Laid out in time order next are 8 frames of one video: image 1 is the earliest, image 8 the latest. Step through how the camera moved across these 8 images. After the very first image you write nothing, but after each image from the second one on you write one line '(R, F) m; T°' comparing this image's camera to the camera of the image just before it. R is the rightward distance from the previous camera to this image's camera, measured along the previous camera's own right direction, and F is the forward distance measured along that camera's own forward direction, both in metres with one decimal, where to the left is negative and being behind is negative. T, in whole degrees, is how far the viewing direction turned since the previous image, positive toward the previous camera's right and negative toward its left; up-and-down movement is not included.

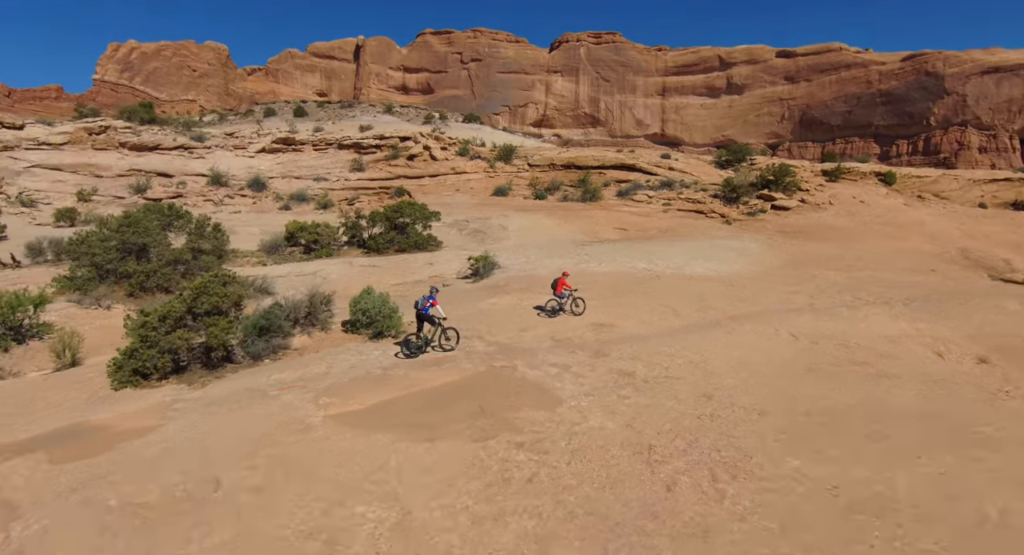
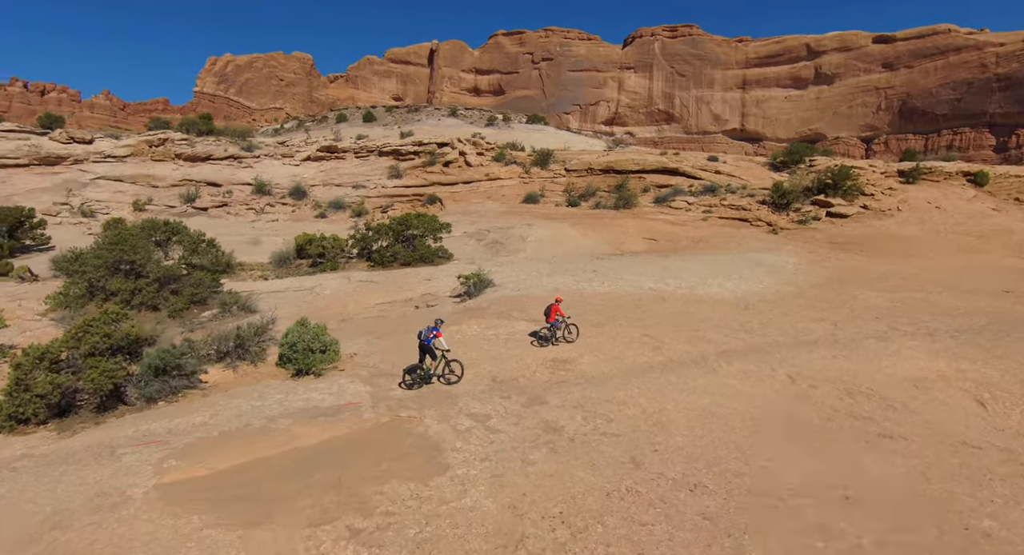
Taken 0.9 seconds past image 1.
(+2.3, +1.1) m; -6°
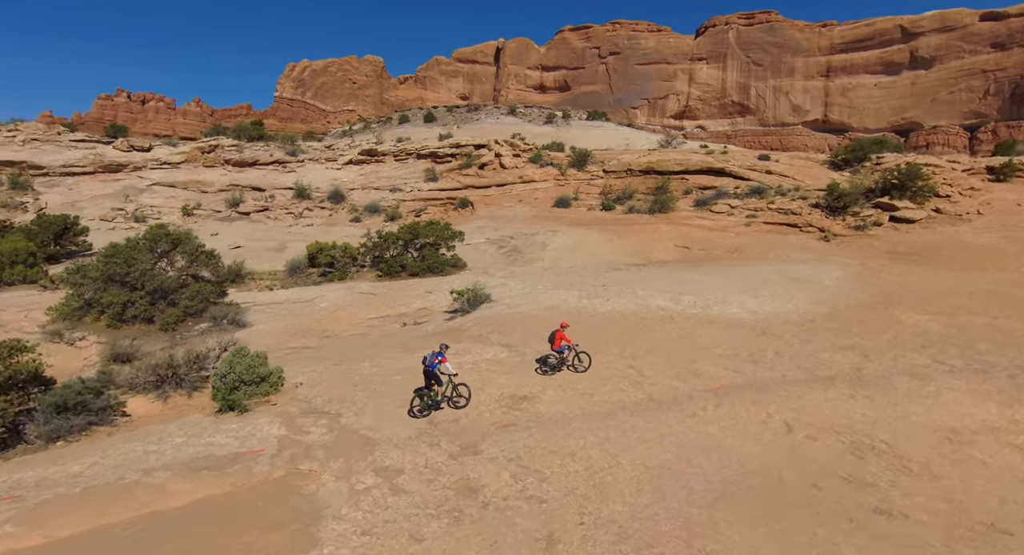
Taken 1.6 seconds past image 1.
(+1.9, +1.2) m; -6°
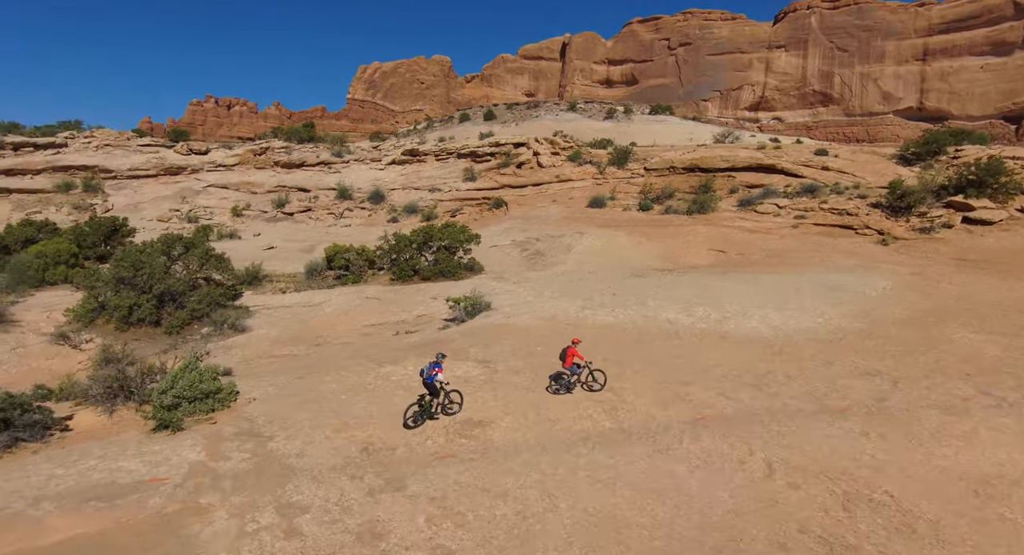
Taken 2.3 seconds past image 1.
(+1.8, +0.9) m; -6°
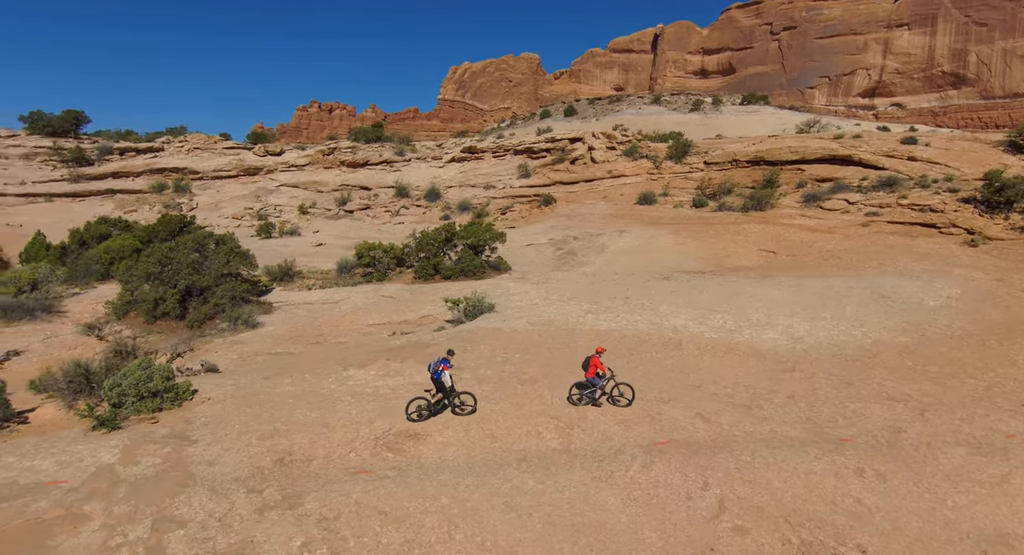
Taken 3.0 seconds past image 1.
(+2.3, +0.9) m; -8°
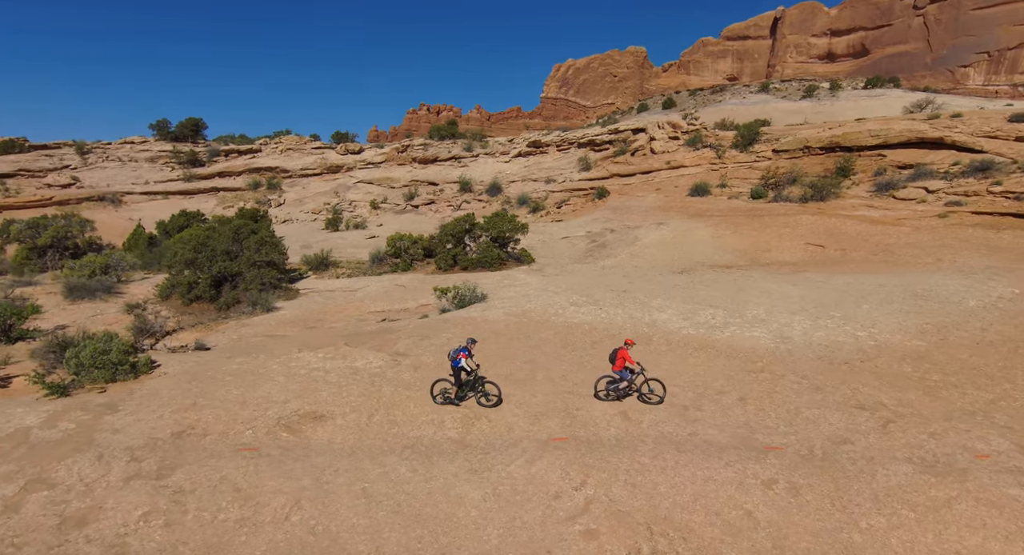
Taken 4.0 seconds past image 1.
(+3.1, +0.5) m; -9°
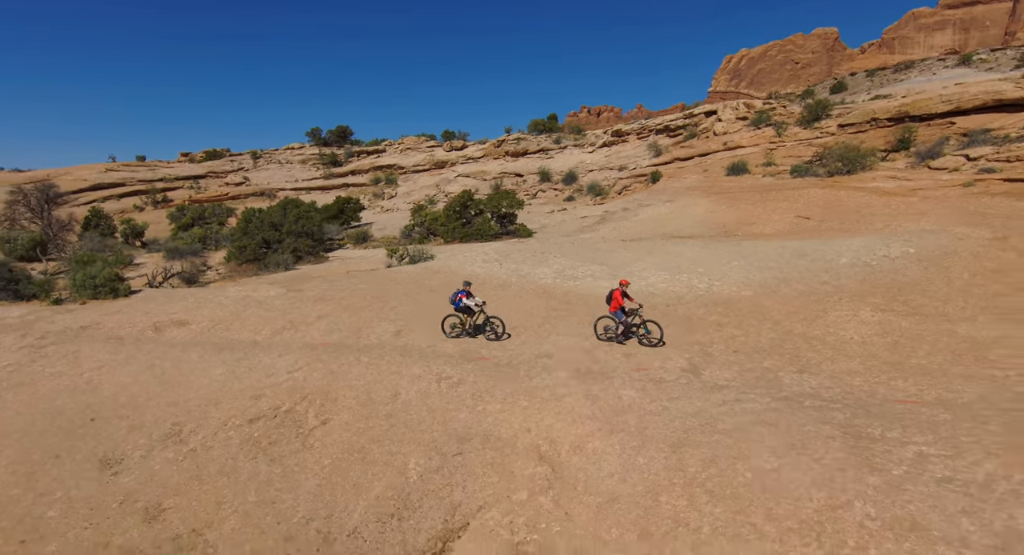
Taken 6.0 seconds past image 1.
(+6.7, -0.7) m; -14°
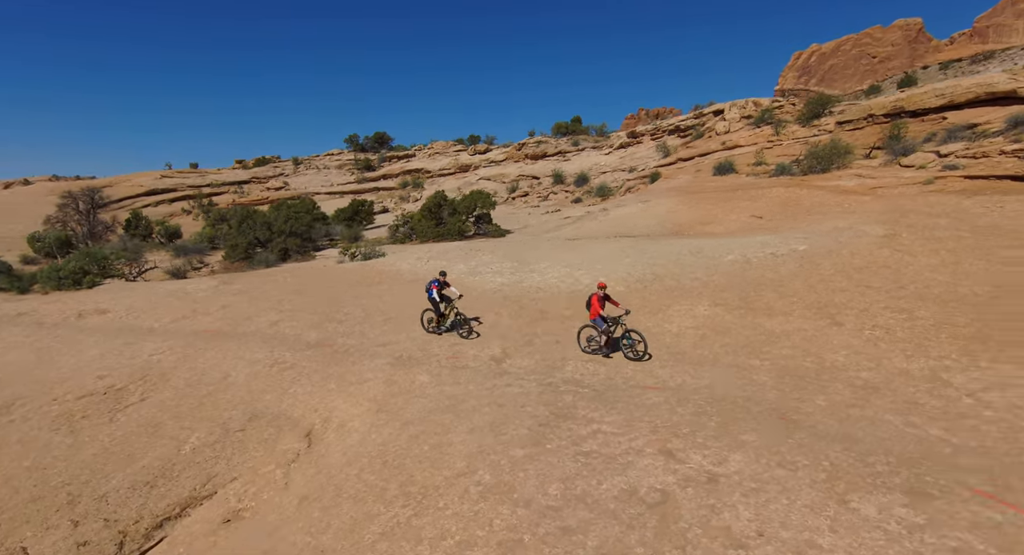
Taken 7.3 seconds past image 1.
(+3.5, -0.1) m; -4°
